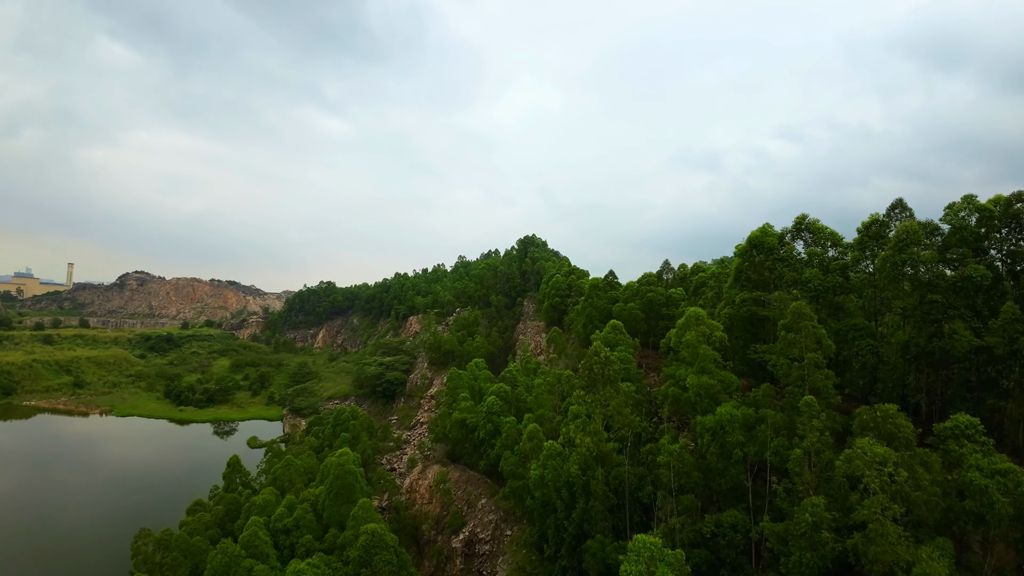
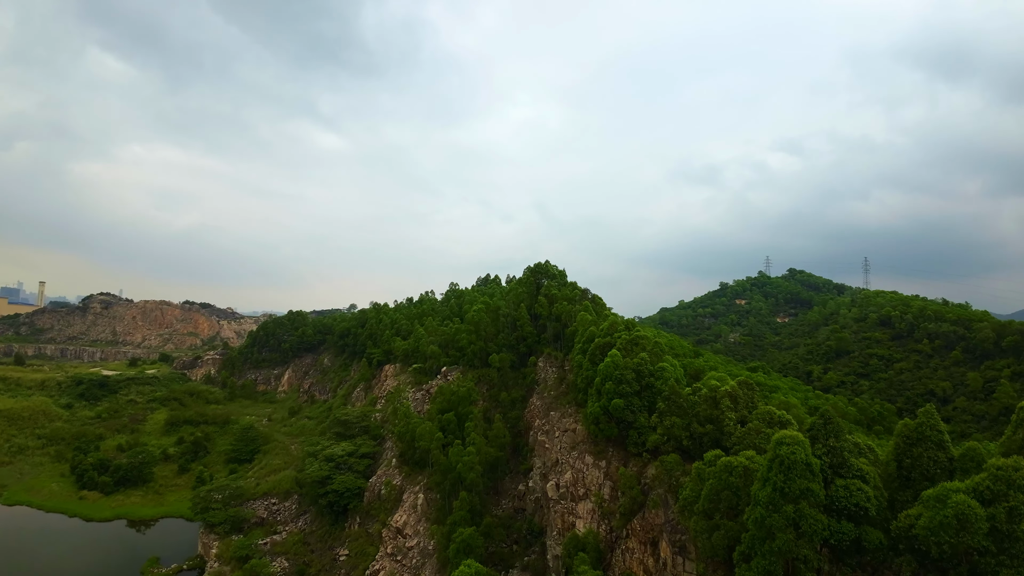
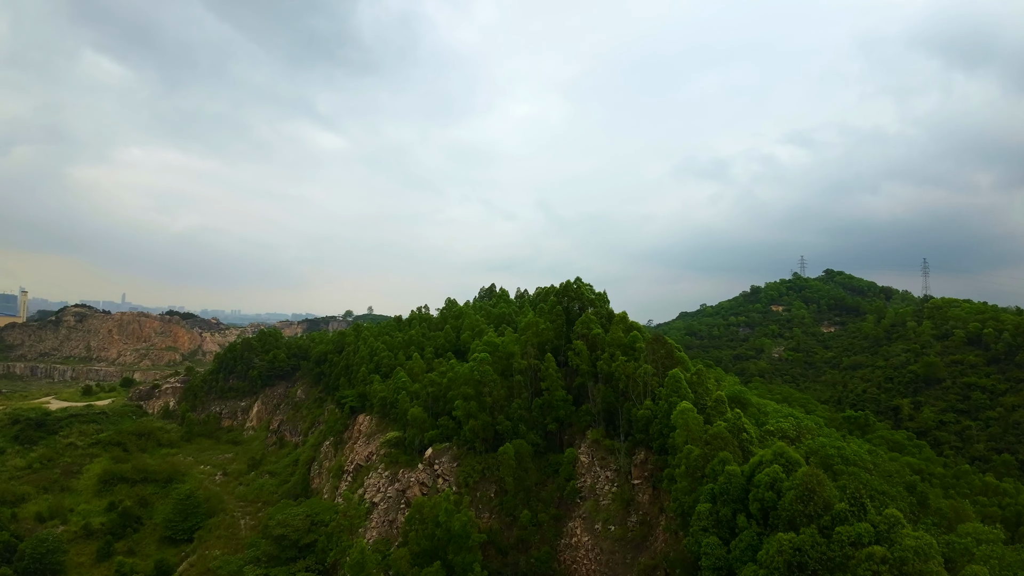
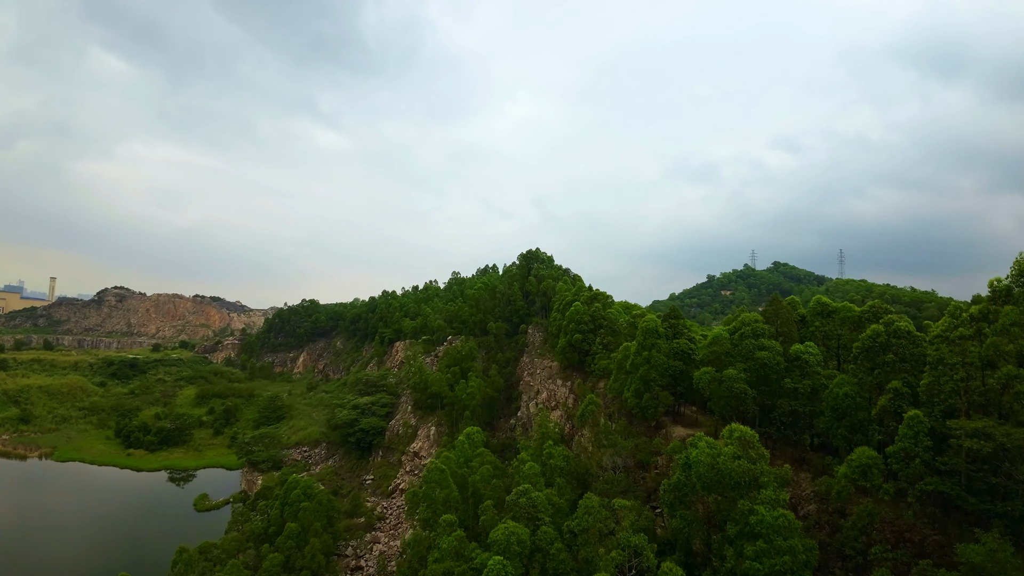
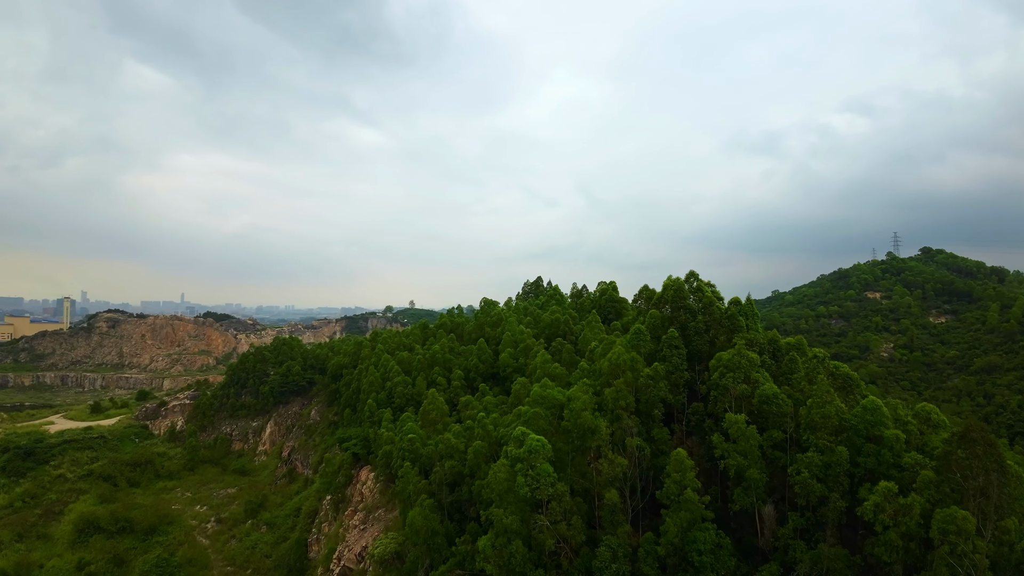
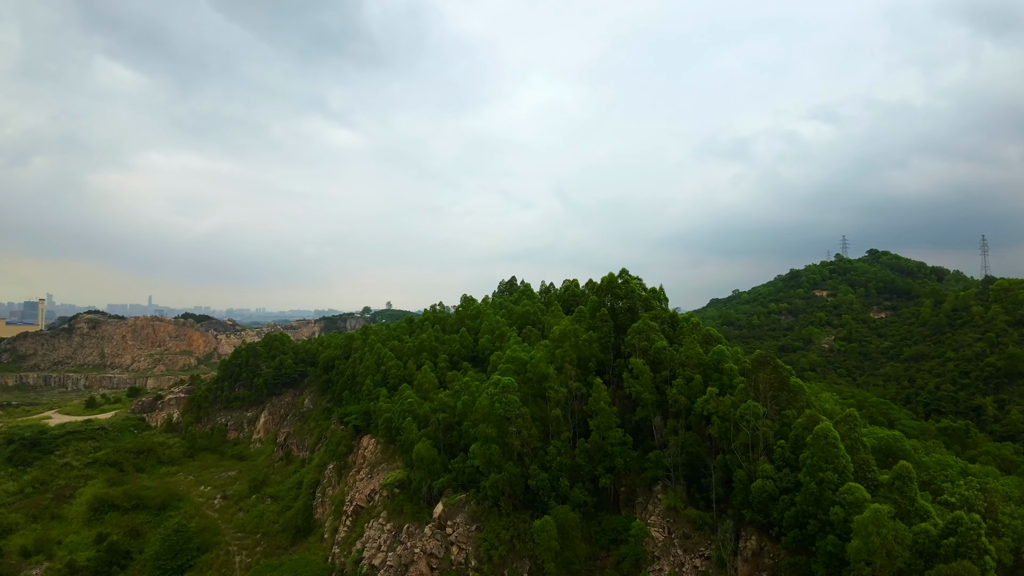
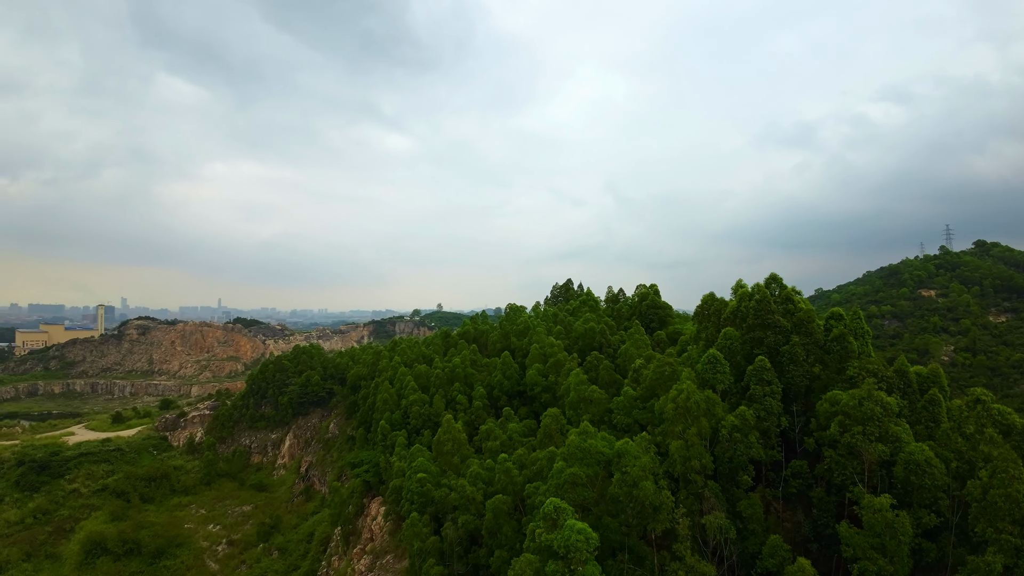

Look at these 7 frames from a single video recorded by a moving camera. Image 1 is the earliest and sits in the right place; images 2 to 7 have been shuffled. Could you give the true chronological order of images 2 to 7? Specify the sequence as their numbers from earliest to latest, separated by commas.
4, 2, 3, 6, 5, 7
